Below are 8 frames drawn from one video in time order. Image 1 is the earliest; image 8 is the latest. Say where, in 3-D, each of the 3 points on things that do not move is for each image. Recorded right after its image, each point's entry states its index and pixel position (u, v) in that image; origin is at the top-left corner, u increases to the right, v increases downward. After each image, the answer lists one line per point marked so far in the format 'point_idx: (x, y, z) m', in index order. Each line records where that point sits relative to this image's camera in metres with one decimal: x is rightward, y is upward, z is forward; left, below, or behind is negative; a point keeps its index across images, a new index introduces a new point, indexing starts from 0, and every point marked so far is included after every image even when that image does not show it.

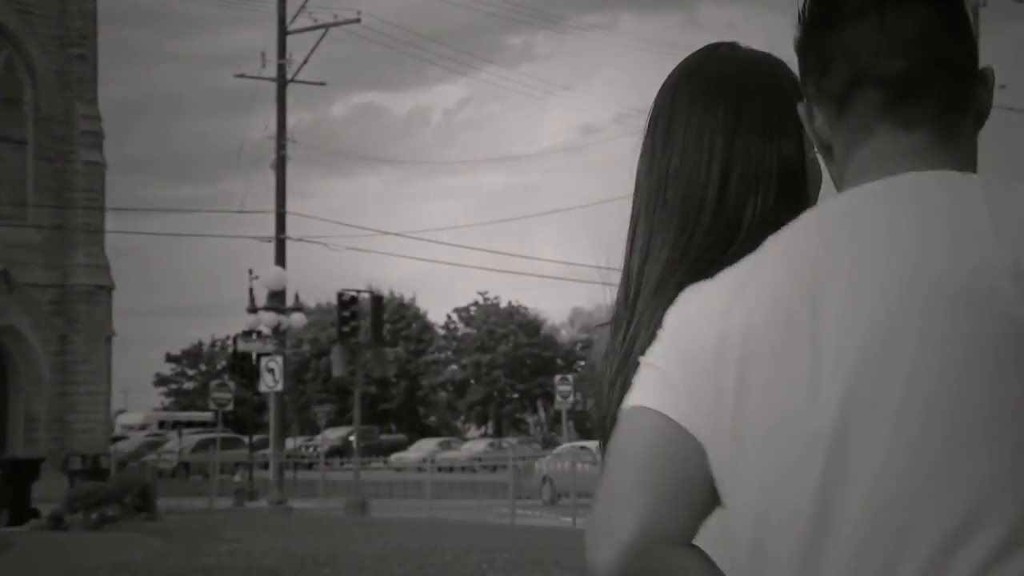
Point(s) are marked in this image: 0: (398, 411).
0: (-1.3, -1.4, +13.4) m
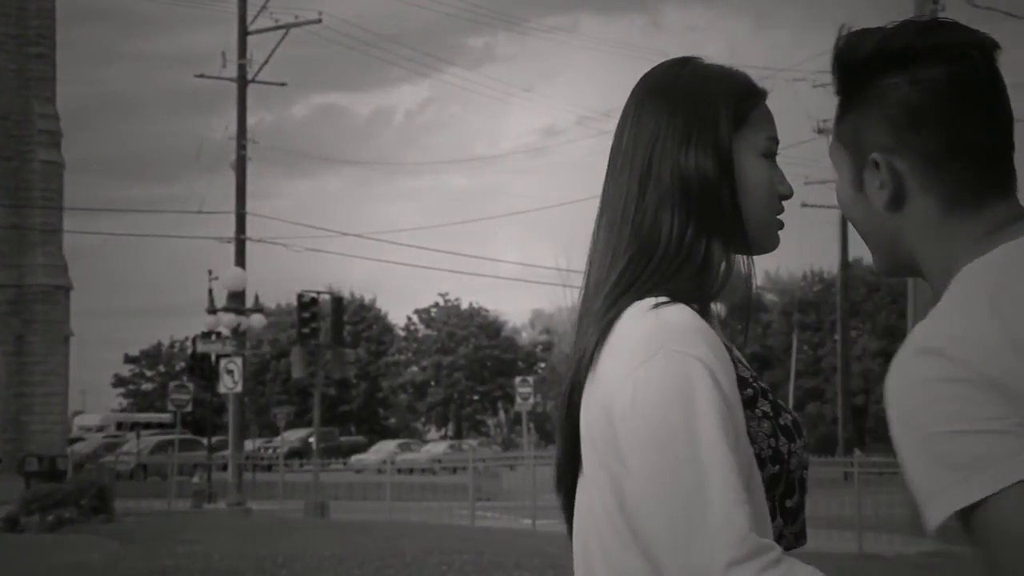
0: (-1.8, -1.4, +13.4) m
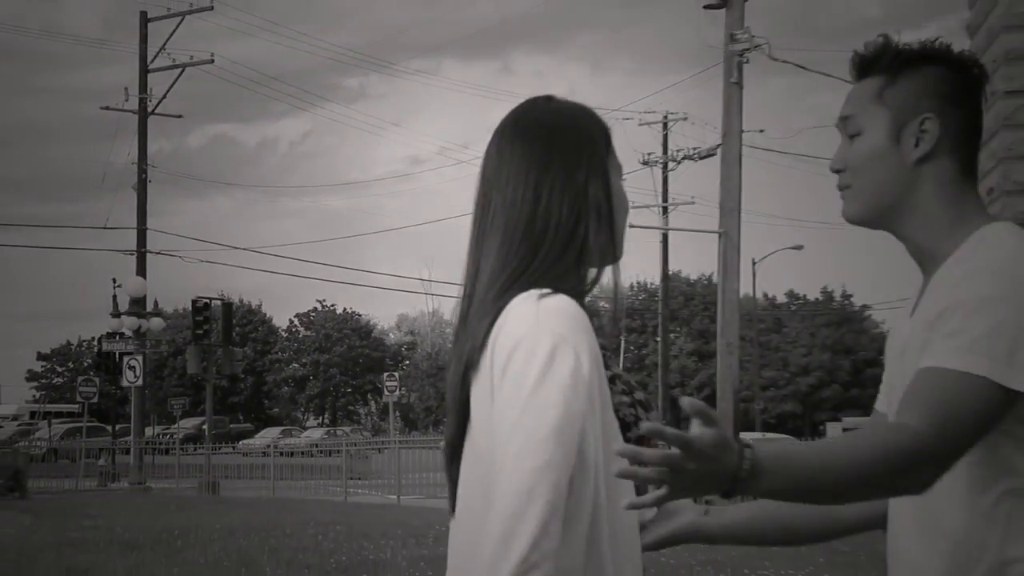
0: (-3.5, -1.5, +15.2) m
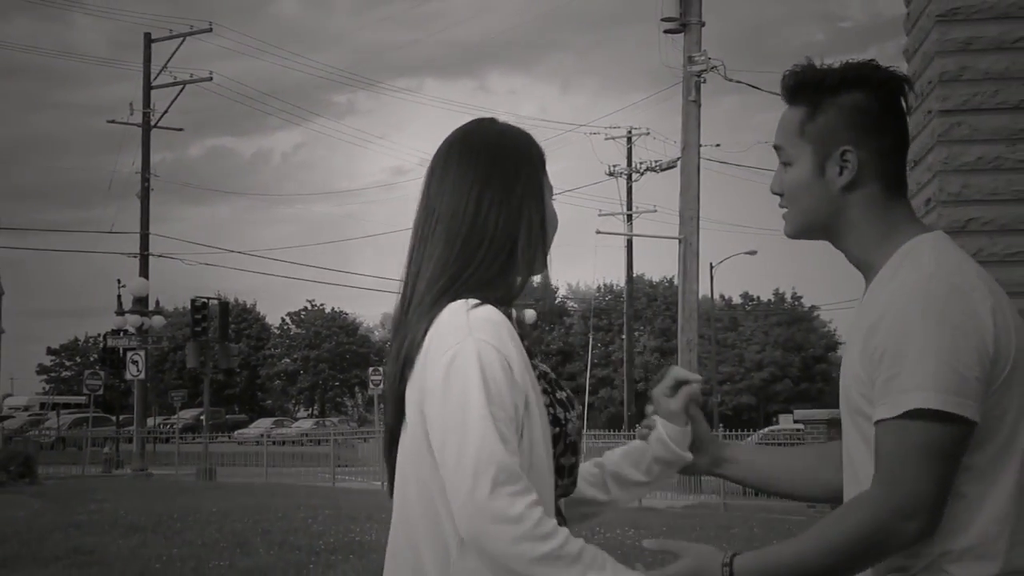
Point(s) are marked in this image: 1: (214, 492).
0: (-3.8, -1.5, +16.3) m
1: (-3.5, -2.4, +13.8) m
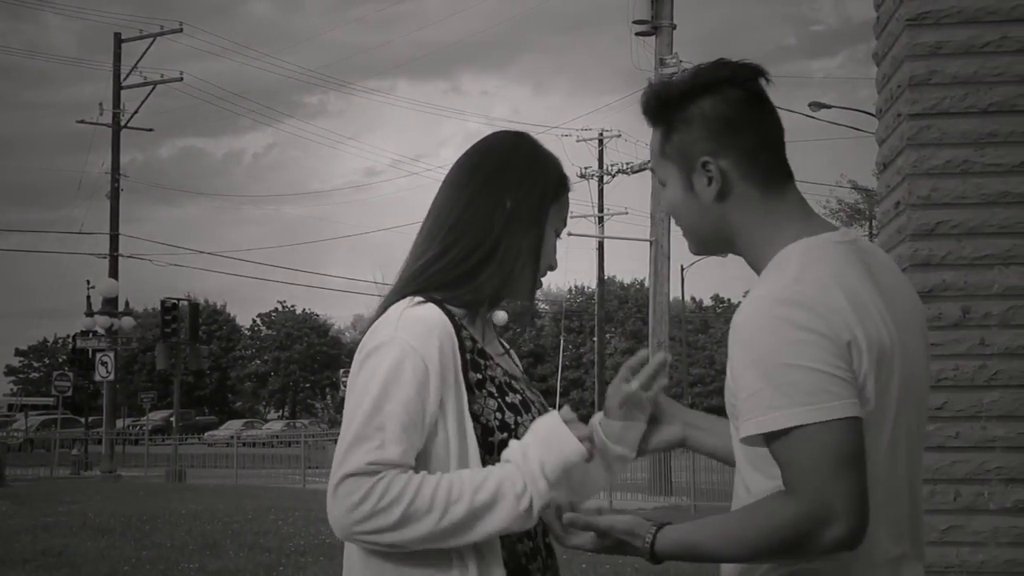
0: (-4.2, -1.5, +16.2) m
1: (-3.9, -2.4, +13.7) m
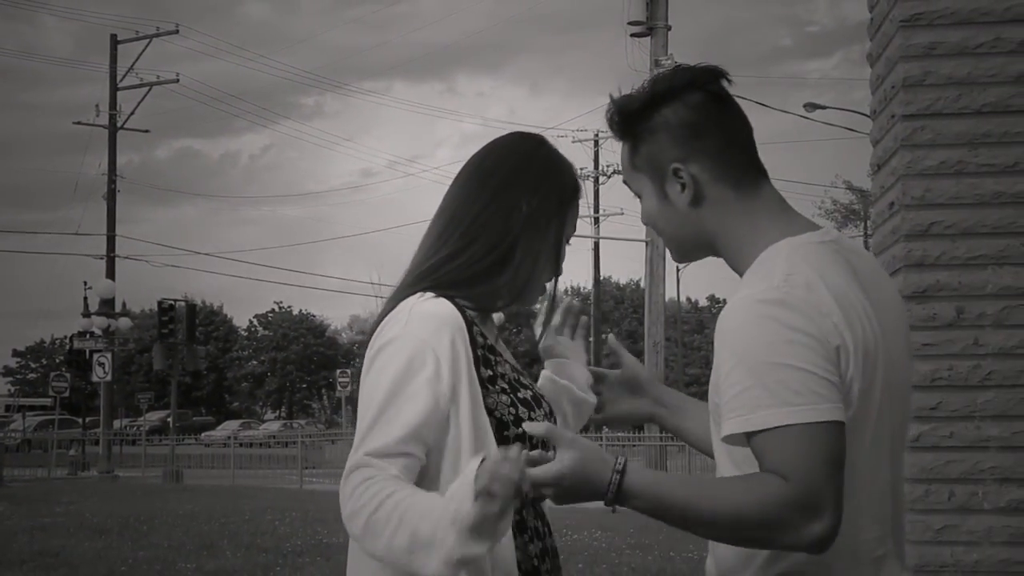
0: (-4.3, -1.5, +16.3) m
1: (-3.9, -2.5, +13.8) m
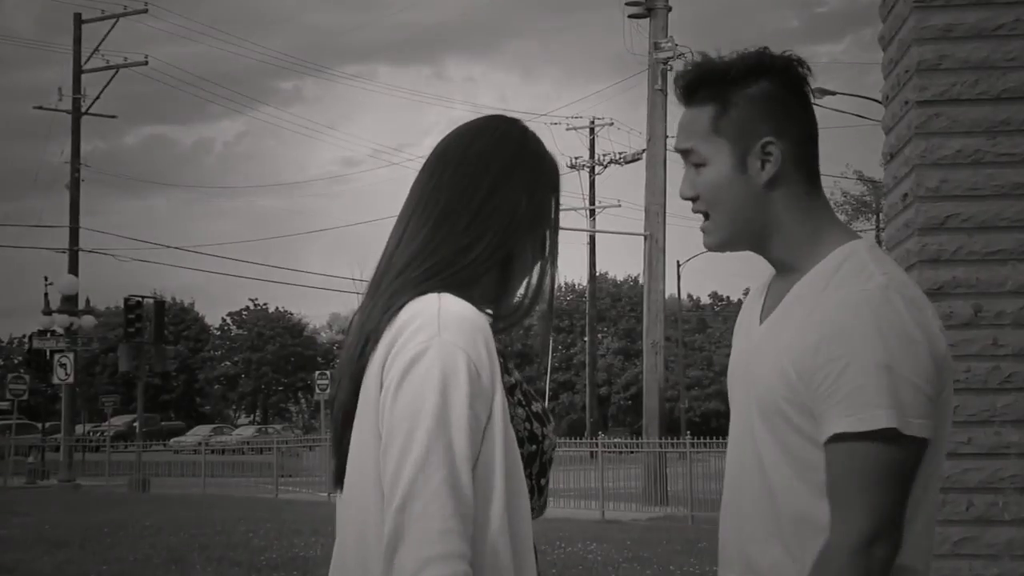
0: (-4.4, -1.5, +15.3) m
1: (-4.0, -2.4, +12.8) m
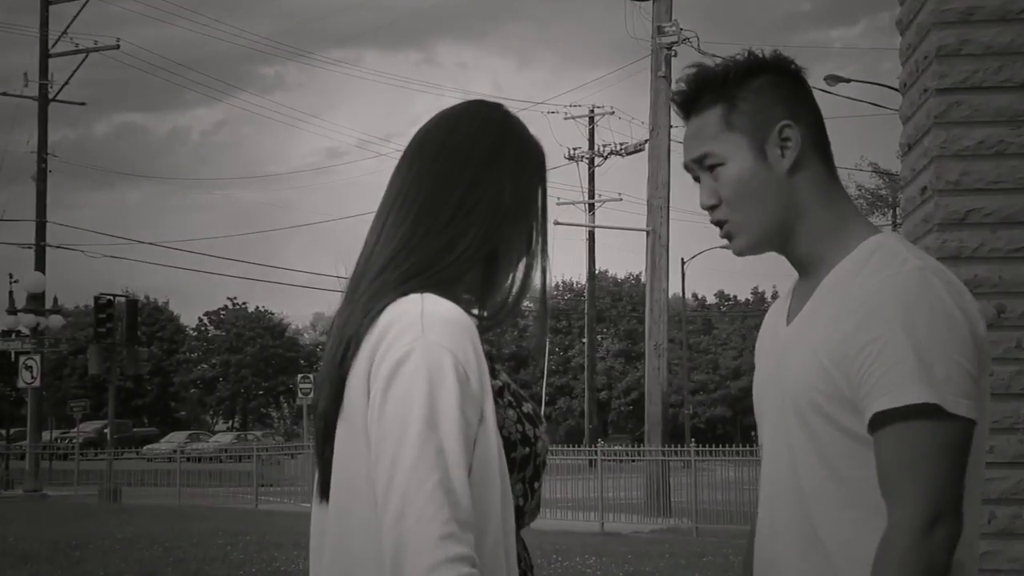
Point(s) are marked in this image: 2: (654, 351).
0: (-4.5, -1.5, +14.5) m
1: (-4.1, -2.4, +12.0) m
2: (+1.6, -0.7, +13.0) m
